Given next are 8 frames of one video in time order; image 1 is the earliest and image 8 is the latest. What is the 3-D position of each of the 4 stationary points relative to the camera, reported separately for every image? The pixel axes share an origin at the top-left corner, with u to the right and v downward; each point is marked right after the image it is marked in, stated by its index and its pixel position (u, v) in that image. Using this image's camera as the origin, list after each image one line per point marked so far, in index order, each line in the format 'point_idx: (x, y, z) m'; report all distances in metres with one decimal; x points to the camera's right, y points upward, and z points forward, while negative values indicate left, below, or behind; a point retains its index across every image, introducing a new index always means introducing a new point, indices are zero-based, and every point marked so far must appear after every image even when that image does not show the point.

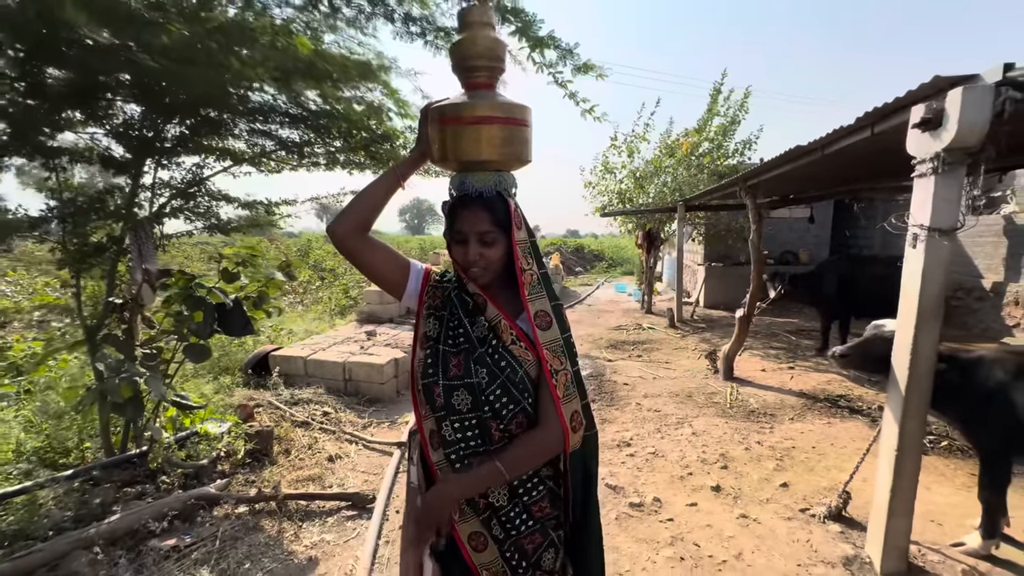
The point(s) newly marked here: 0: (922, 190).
0: (+2.4, +0.6, +2.7) m
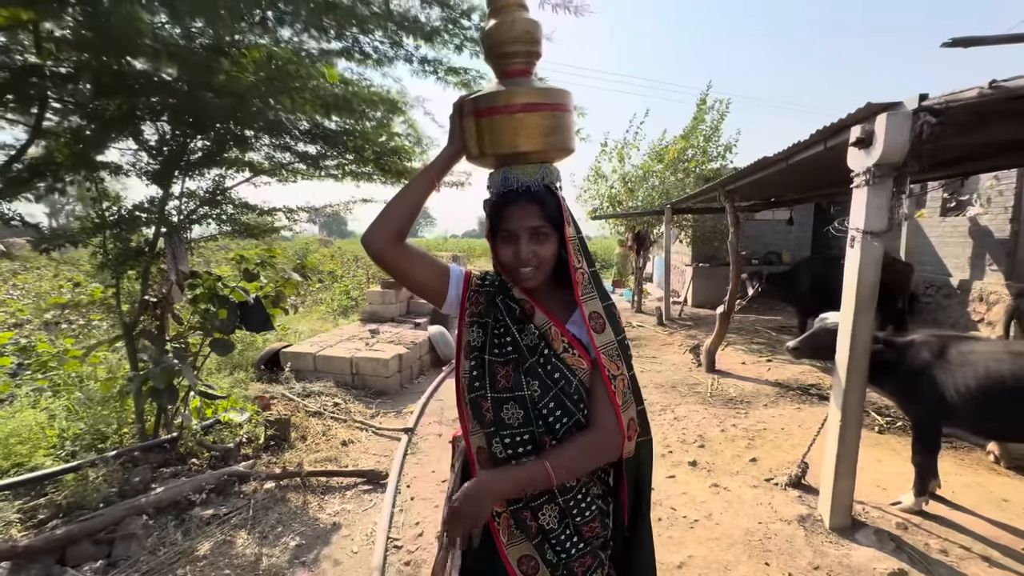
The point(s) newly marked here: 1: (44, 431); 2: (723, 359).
0: (+2.4, +0.6, +3.2) m
1: (-4.1, -1.2, +4.0) m
2: (+3.5, -1.2, +7.6) m
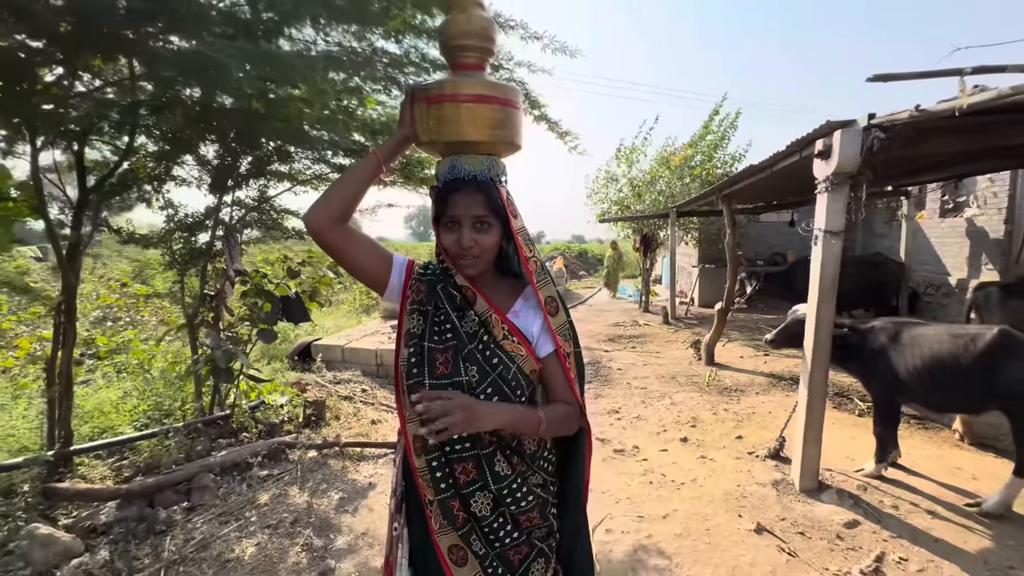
0: (+2.5, +0.7, +3.7) m
1: (-4.0, -1.2, +4.7) m
2: (+3.7, -1.1, +8.0) m
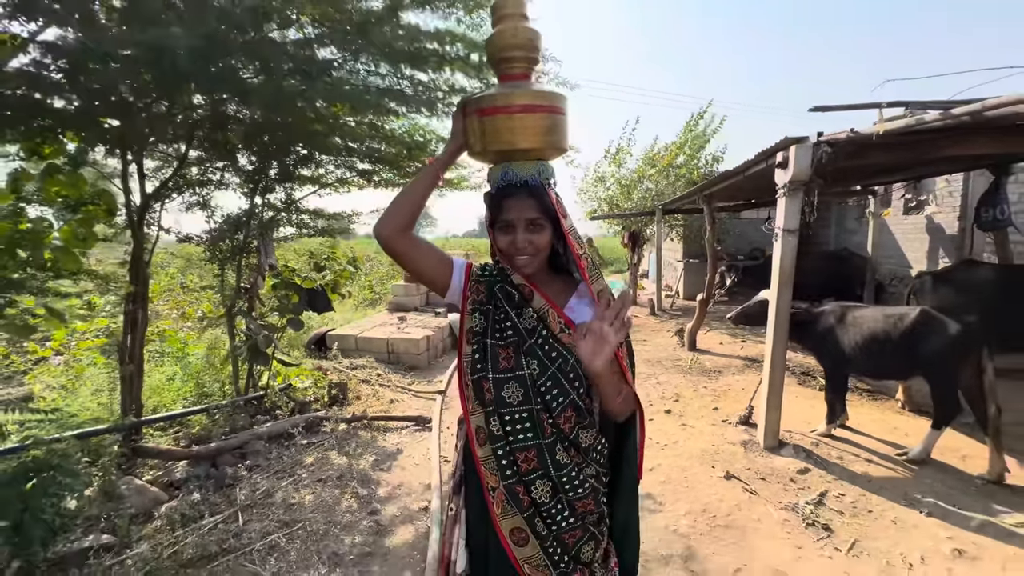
0: (+2.6, +0.8, +4.3) m
1: (-3.9, -1.1, +5.2) m
2: (+3.7, -1.0, +8.8) m
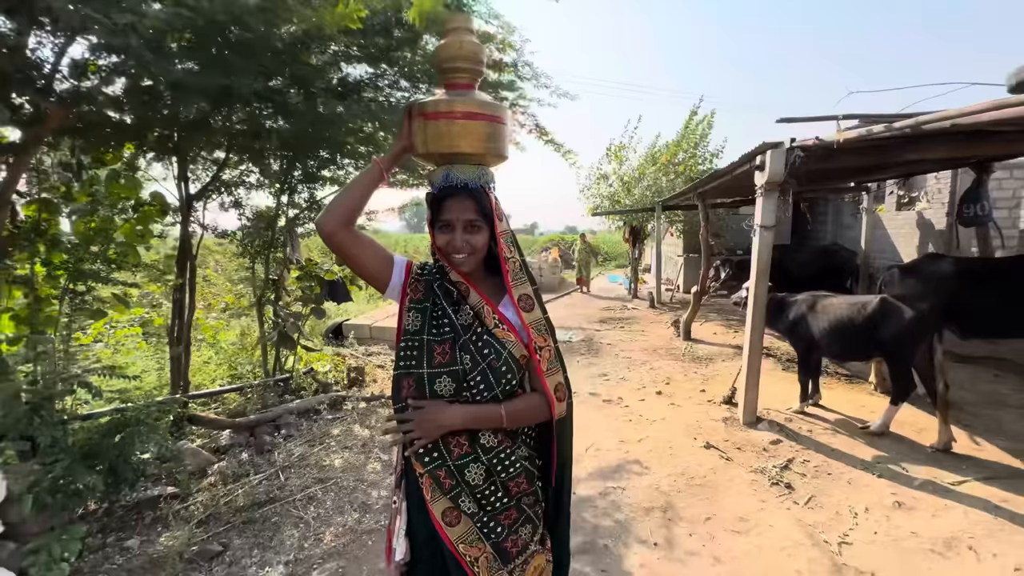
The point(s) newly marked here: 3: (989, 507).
0: (+2.6, +0.9, +4.8) m
1: (-3.9, -1.0, +5.7) m
2: (+3.8, -0.8, +9.2) m
3: (+3.4, -1.6, +3.3) m
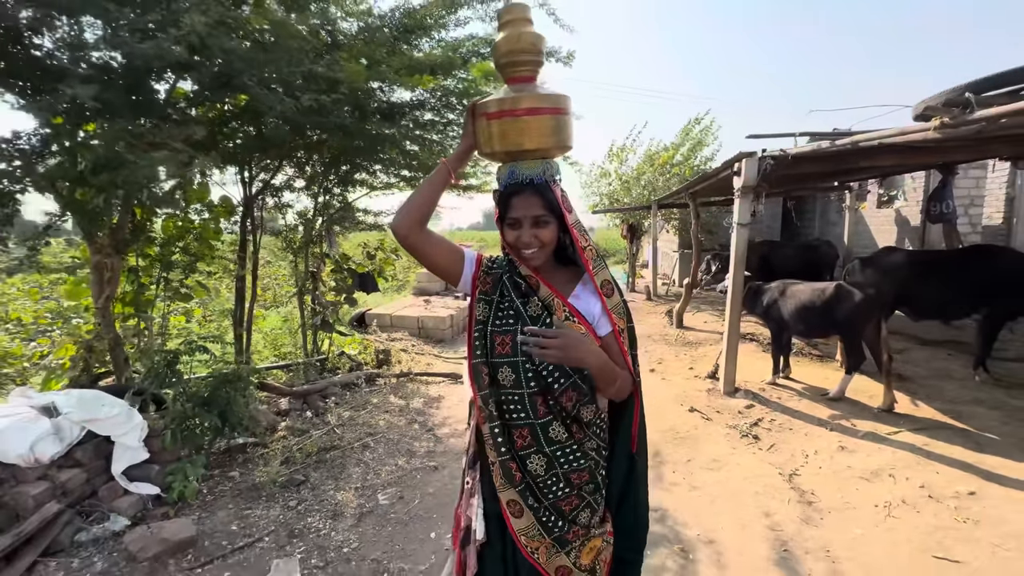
0: (+2.7, +1.0, +5.6) m
1: (-3.7, -0.9, +6.5) m
2: (+3.9, -0.7, +10.0) m
3: (+3.6, -1.4, +4.1) m
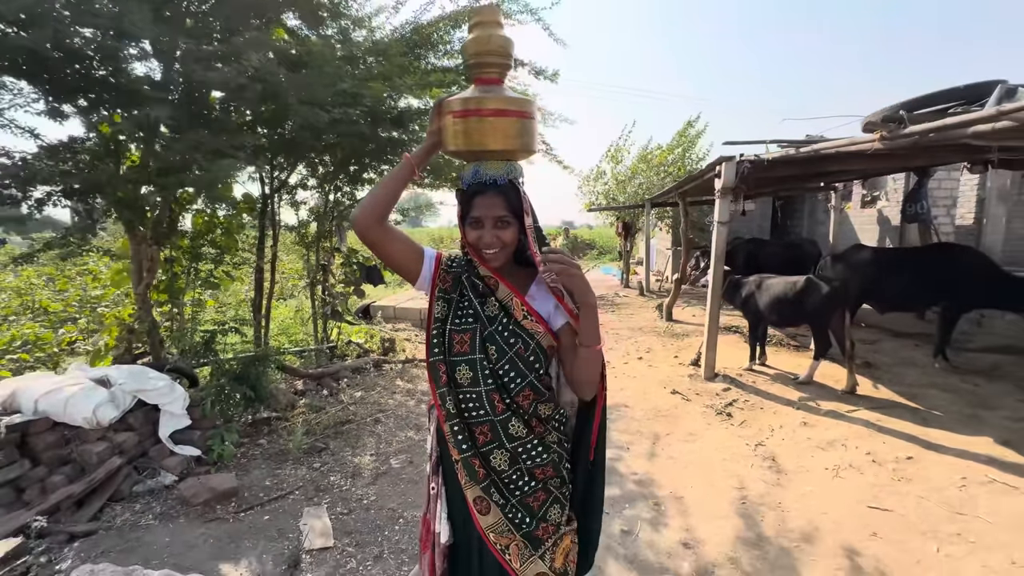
0: (+2.7, +1.1, +6.1) m
1: (-3.7, -0.8, +7.0) m
2: (+3.9, -0.6, +10.5) m
3: (+3.6, -1.4, +4.6) m
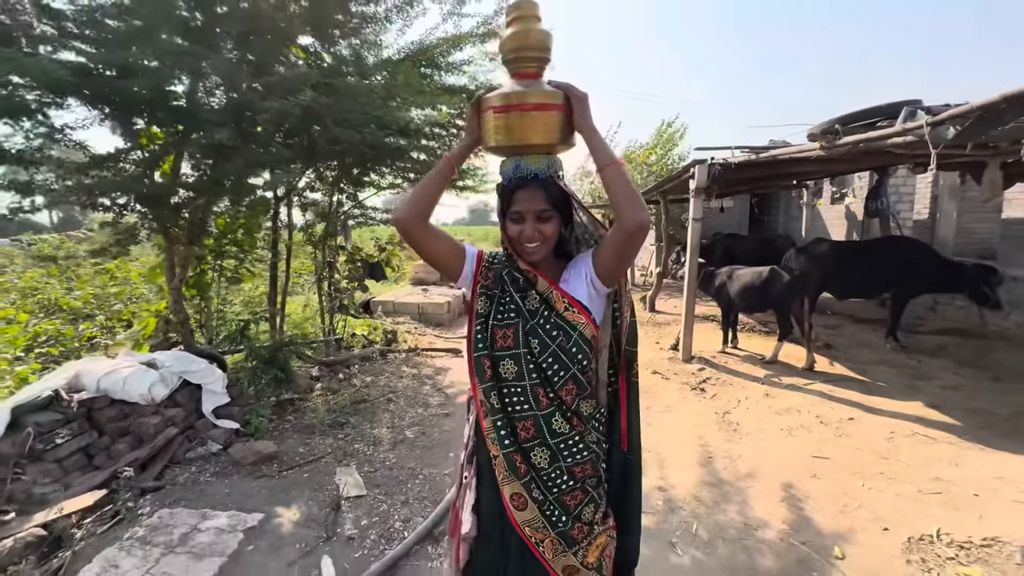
0: (+2.6, +1.2, +6.7) m
1: (-3.8, -0.7, +7.5) m
2: (+3.7, -0.4, +11.2) m
3: (+3.5, -1.2, +5.2) m
